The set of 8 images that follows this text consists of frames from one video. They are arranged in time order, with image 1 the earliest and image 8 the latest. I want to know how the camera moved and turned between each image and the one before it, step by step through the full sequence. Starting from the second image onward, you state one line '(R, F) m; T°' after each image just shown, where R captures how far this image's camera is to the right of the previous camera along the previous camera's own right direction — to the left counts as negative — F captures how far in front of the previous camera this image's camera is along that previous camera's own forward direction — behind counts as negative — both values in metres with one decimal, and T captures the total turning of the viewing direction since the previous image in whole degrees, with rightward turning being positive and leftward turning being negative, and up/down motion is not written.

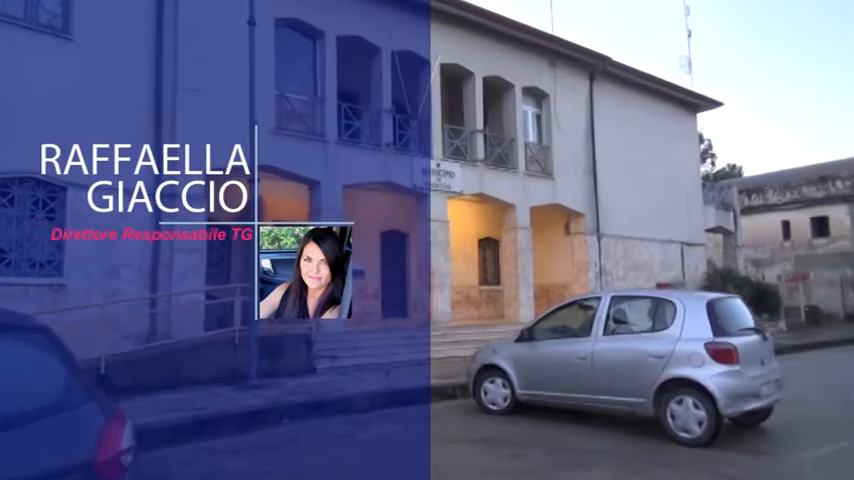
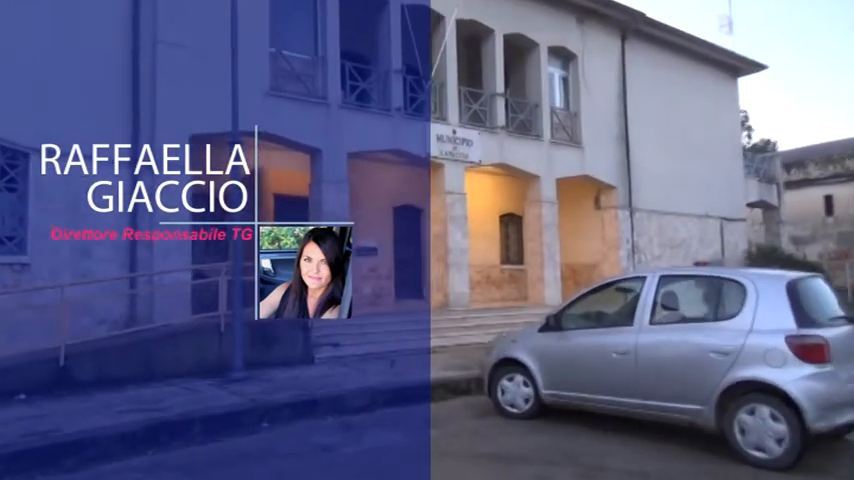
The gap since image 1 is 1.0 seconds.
(+0.2, +1.4) m; -2°
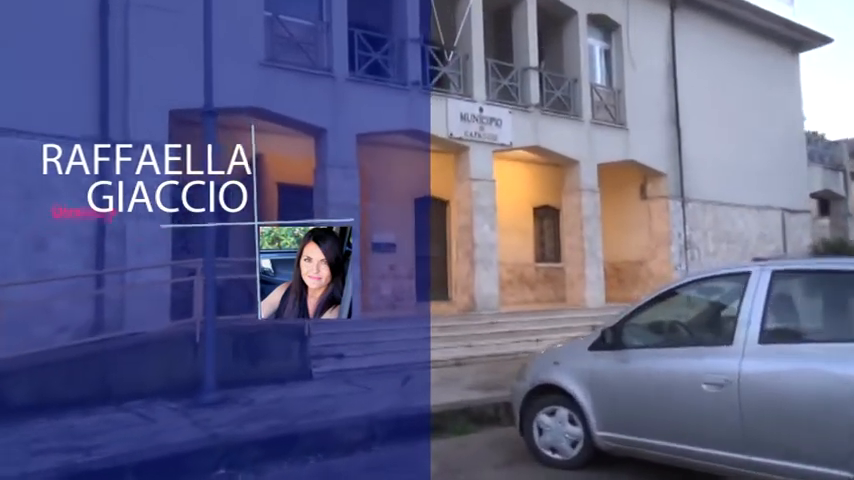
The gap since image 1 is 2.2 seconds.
(+0.2, +1.8) m; -3°
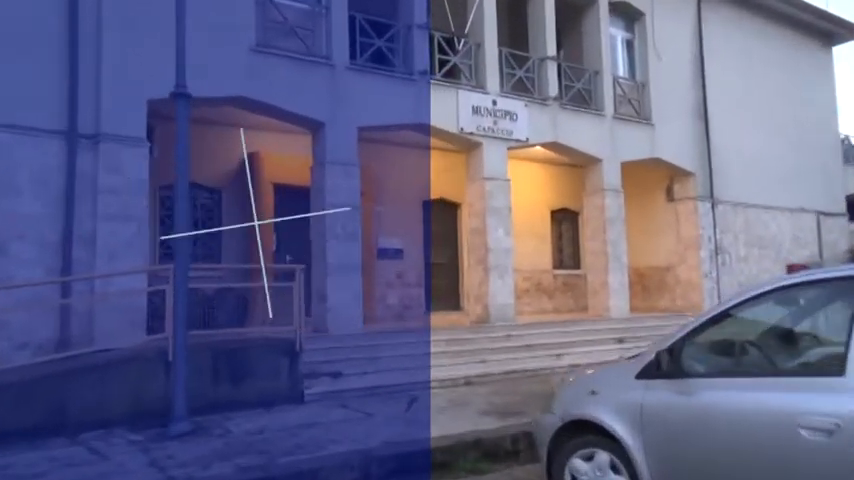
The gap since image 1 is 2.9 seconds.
(+0.1, +1.1) m; -1°
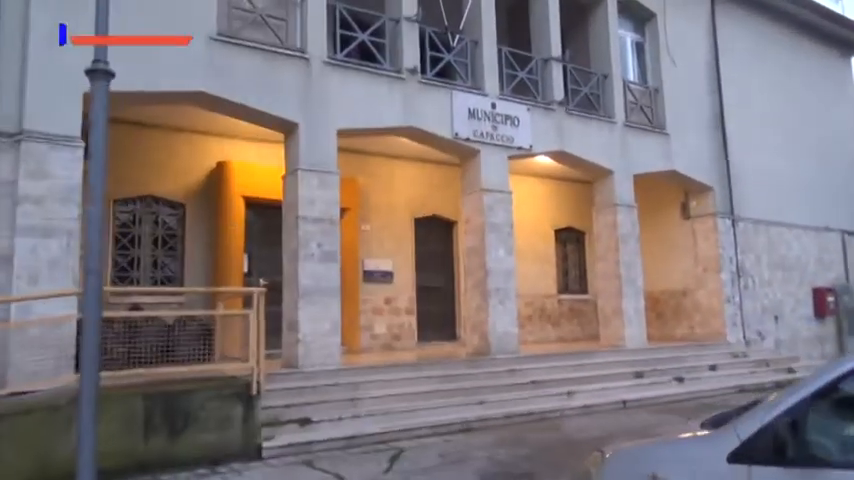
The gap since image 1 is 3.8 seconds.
(+0.1, +1.4) m; 0°
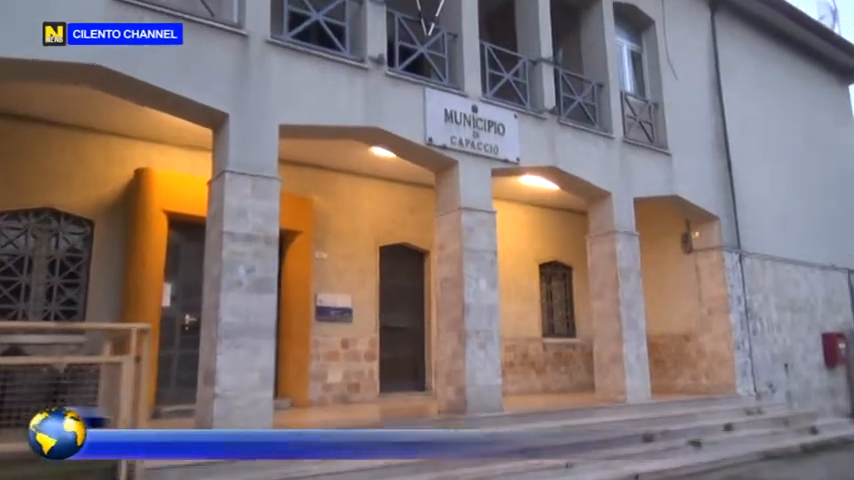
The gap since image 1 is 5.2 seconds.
(+0.1, +1.9) m; +3°
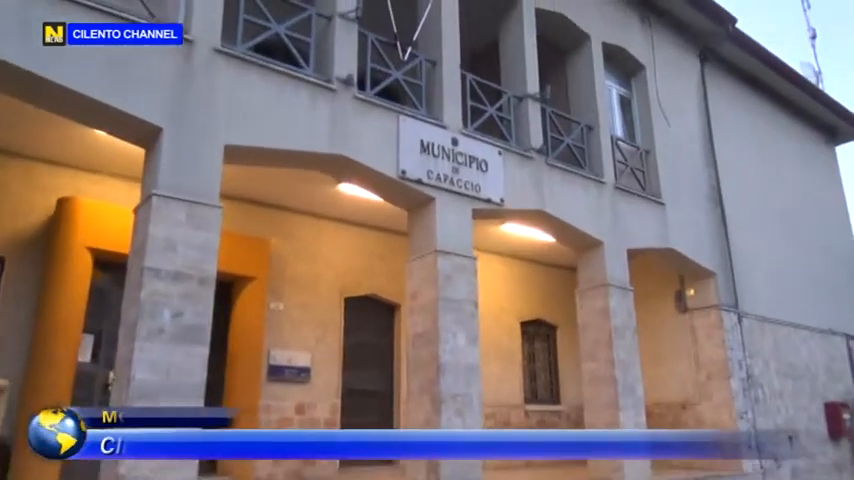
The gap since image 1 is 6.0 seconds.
(0.0, +1.1) m; +2°
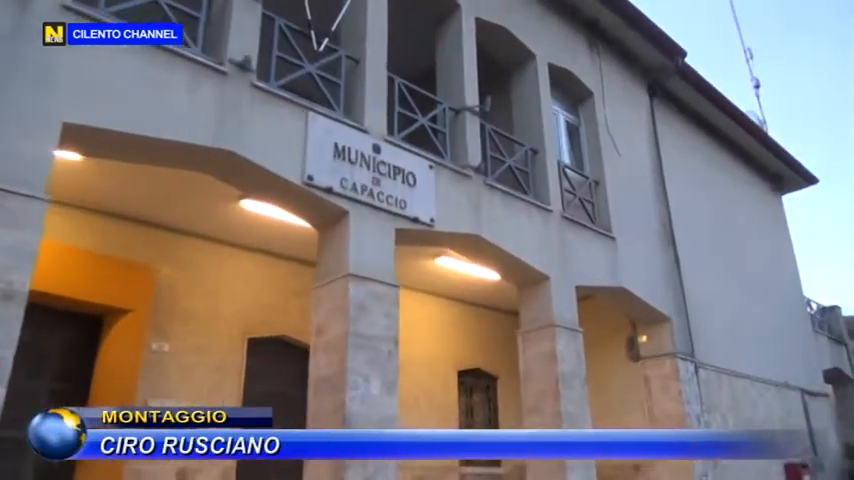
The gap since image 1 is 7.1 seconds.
(+0.3, +1.3) m; +5°
